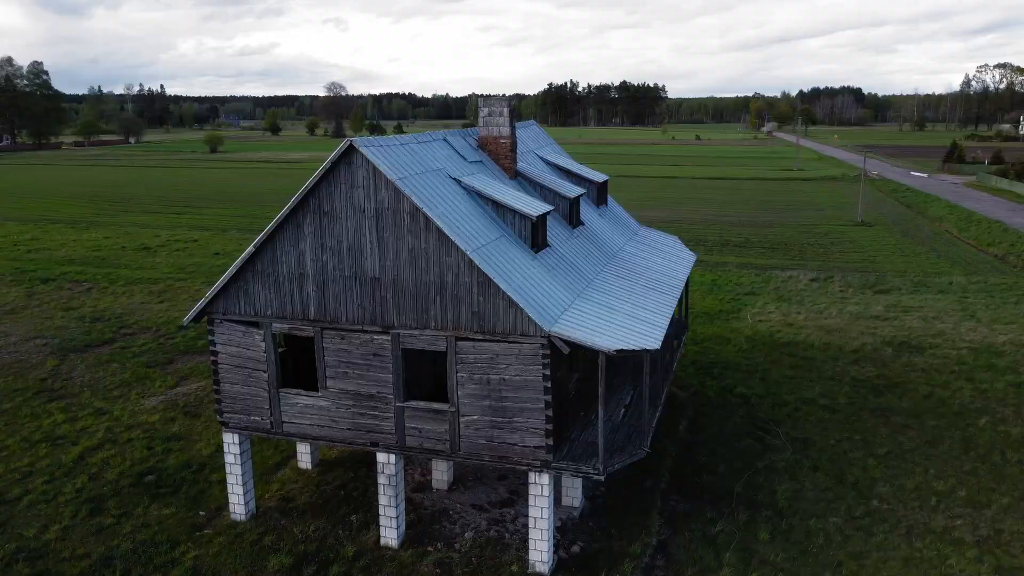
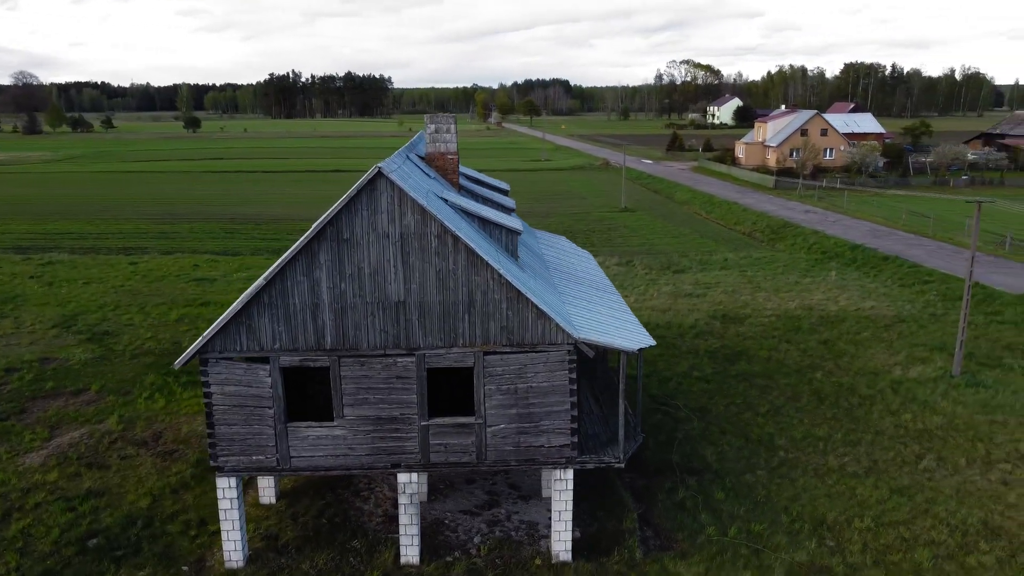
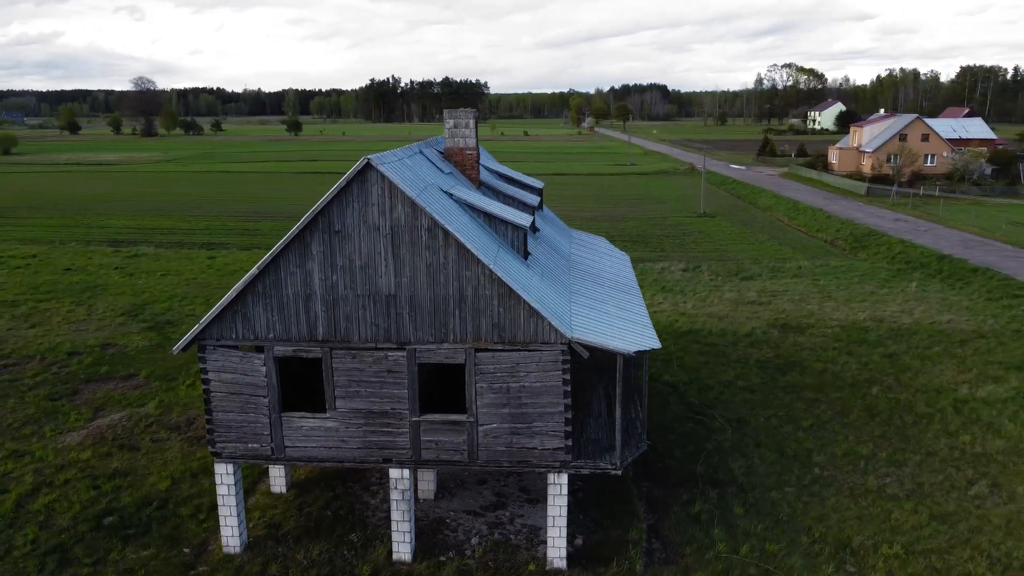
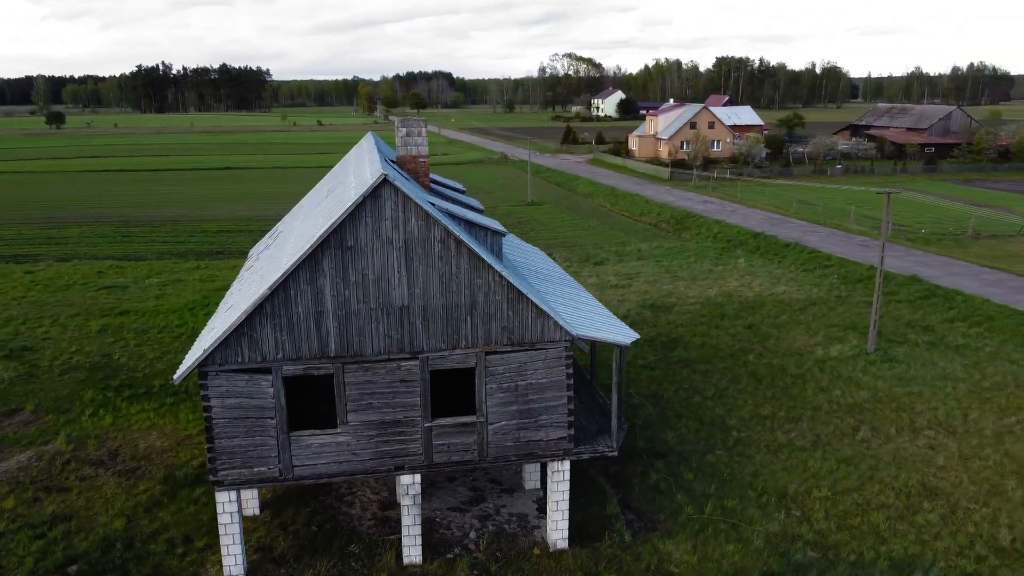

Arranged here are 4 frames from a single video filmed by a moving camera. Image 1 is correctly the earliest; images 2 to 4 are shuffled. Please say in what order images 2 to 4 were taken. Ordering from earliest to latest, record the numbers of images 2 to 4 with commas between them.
3, 2, 4
